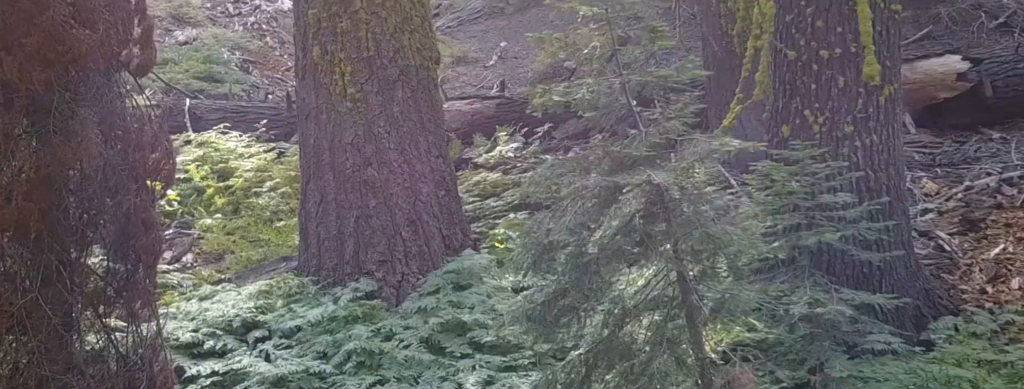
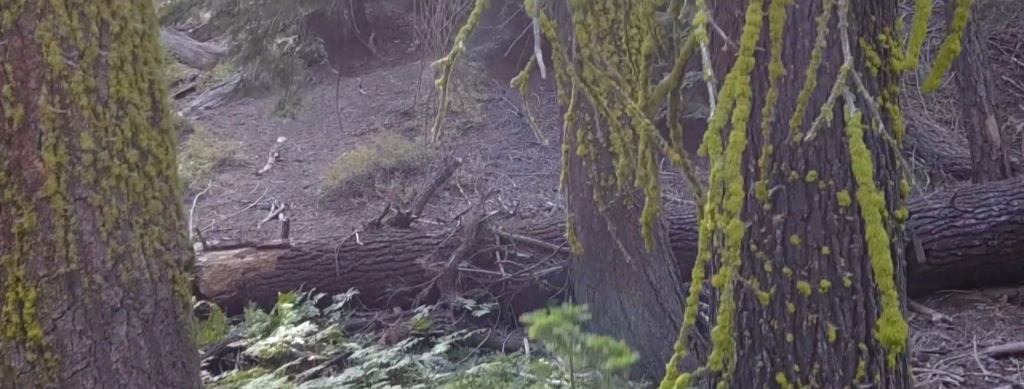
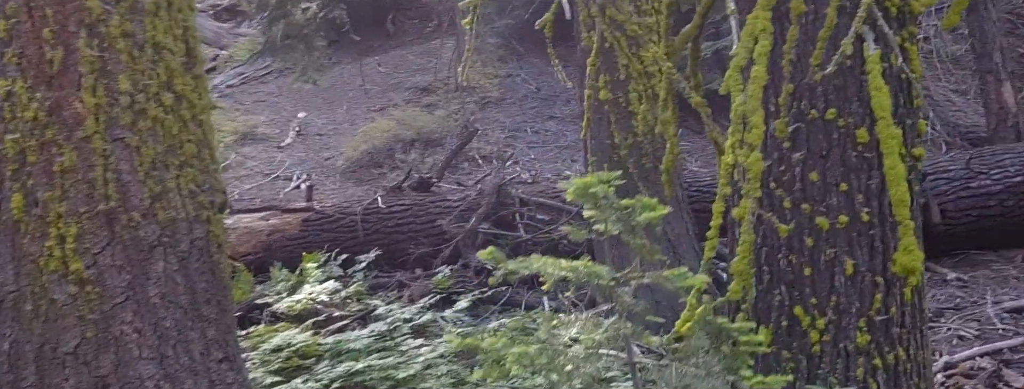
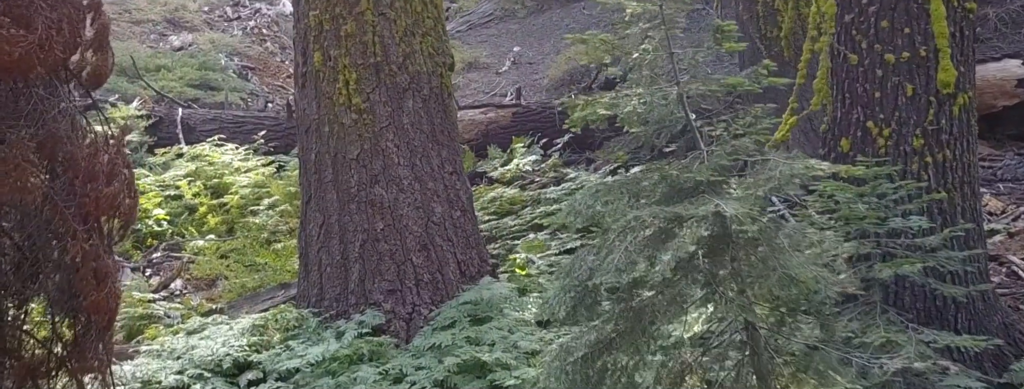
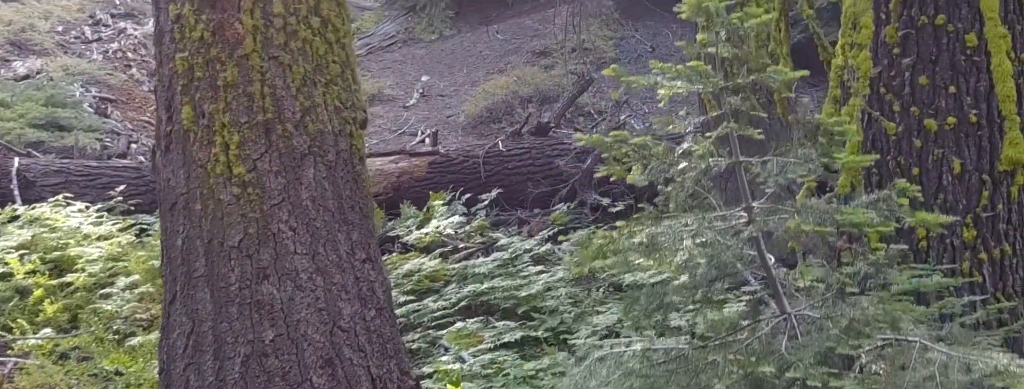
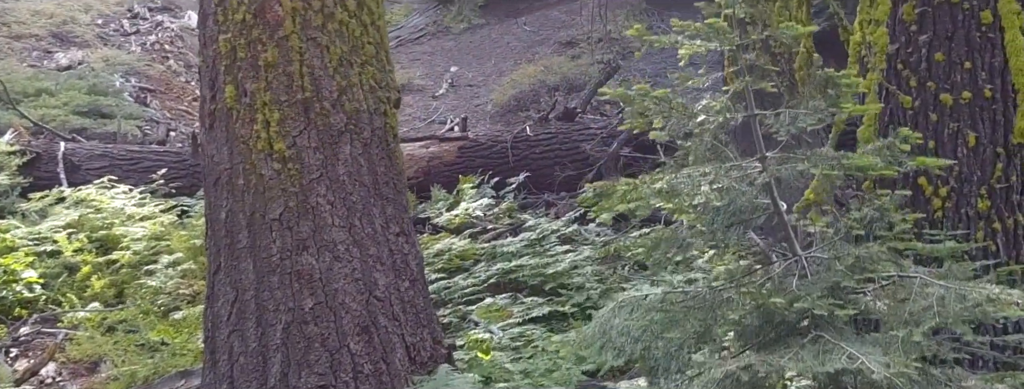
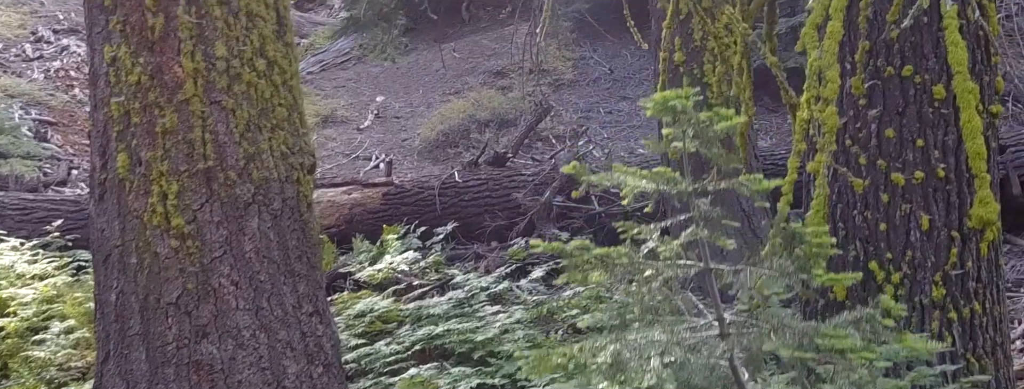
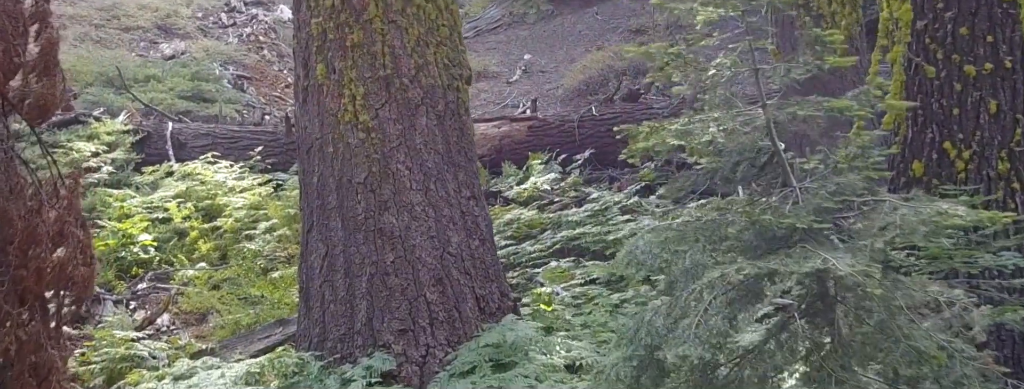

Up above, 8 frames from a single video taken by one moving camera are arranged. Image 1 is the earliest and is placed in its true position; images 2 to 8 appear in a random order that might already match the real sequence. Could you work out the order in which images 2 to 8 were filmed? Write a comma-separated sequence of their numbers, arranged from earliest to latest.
4, 8, 6, 5, 7, 3, 2
